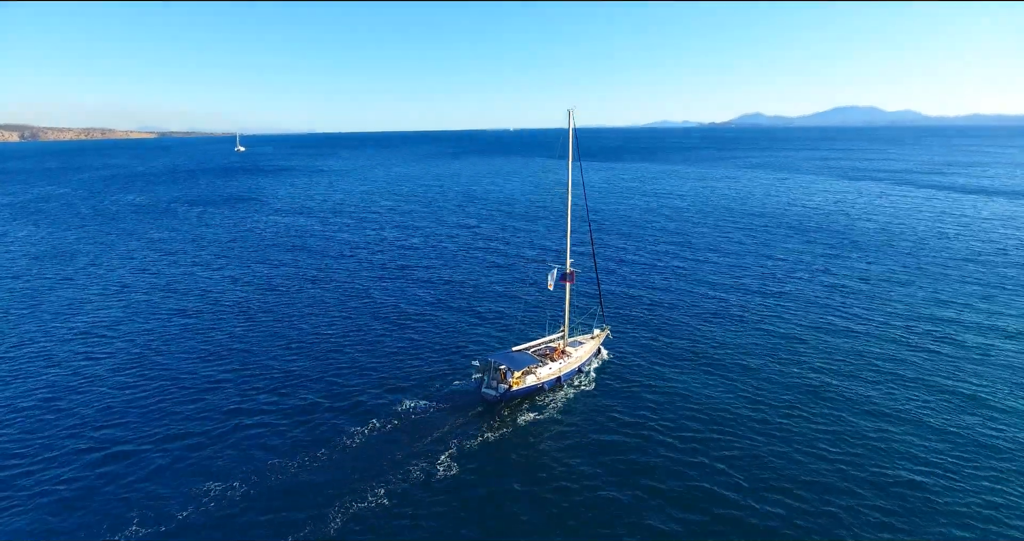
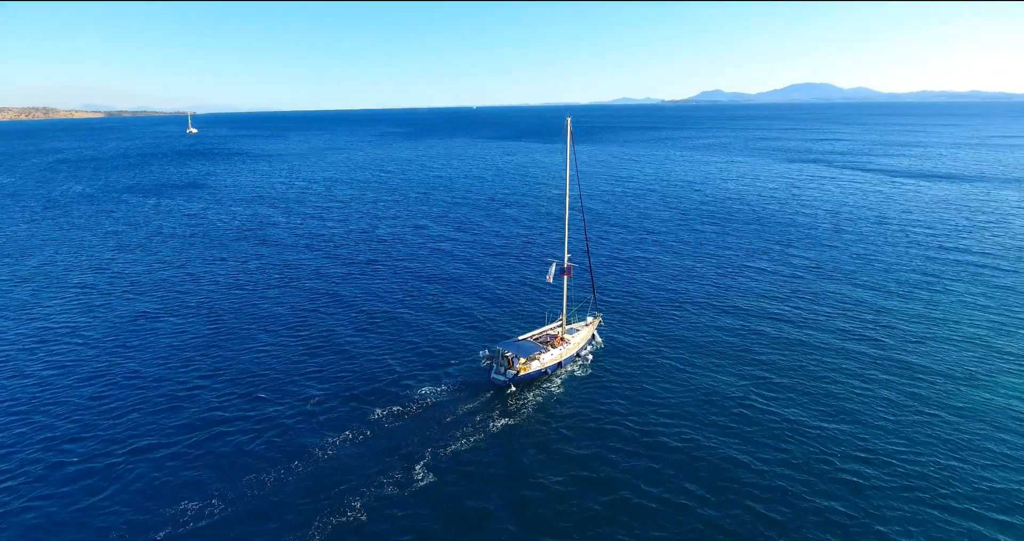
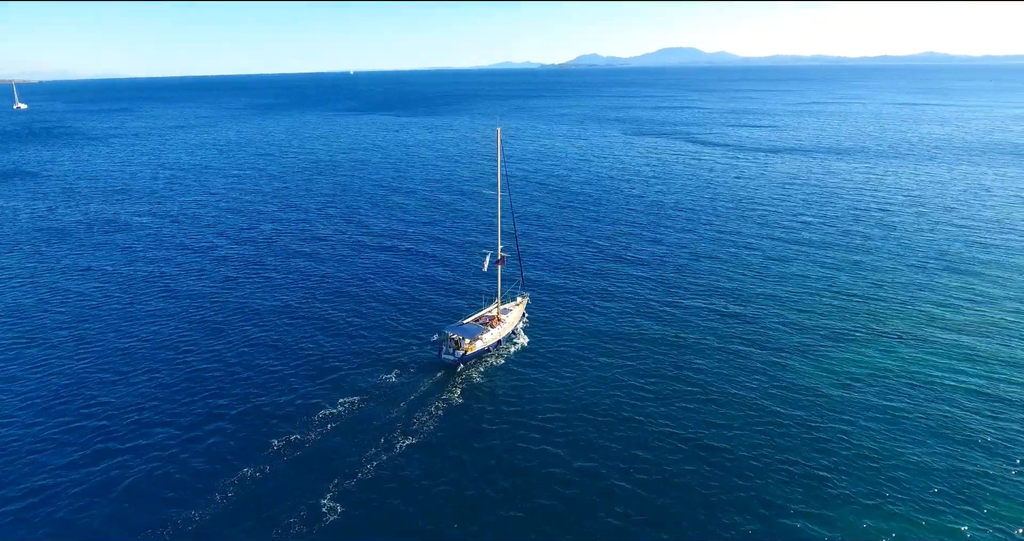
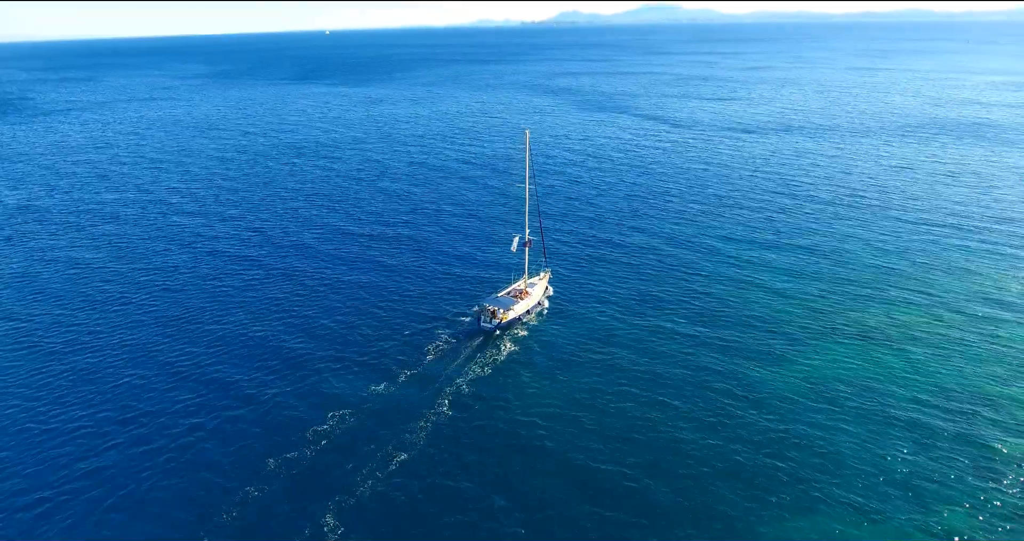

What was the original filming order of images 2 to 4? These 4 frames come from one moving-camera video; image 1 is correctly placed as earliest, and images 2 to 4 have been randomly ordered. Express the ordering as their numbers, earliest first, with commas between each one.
2, 3, 4
